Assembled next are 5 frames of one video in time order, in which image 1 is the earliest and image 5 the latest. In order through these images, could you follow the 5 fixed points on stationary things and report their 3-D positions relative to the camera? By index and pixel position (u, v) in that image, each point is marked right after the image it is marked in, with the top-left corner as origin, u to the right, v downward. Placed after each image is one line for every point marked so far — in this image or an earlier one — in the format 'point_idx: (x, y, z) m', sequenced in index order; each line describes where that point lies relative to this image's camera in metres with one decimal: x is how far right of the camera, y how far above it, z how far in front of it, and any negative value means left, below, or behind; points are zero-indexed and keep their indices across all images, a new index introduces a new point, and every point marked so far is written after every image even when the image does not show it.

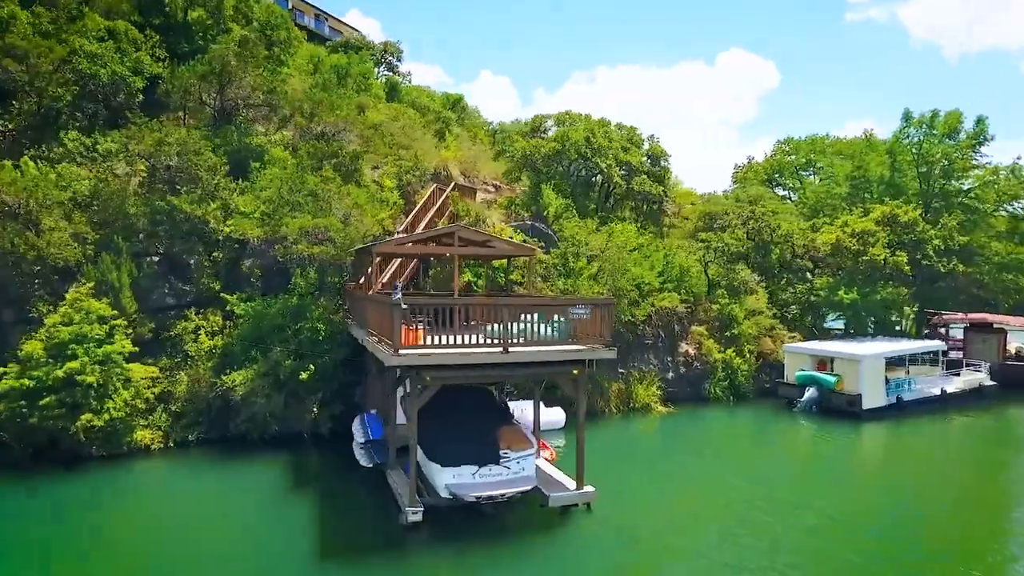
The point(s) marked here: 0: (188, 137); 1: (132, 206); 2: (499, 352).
0: (-9.3, +4.3, +17.9) m
1: (-9.8, +2.3, +16.3) m
2: (-0.3, -1.1, +10.3) m
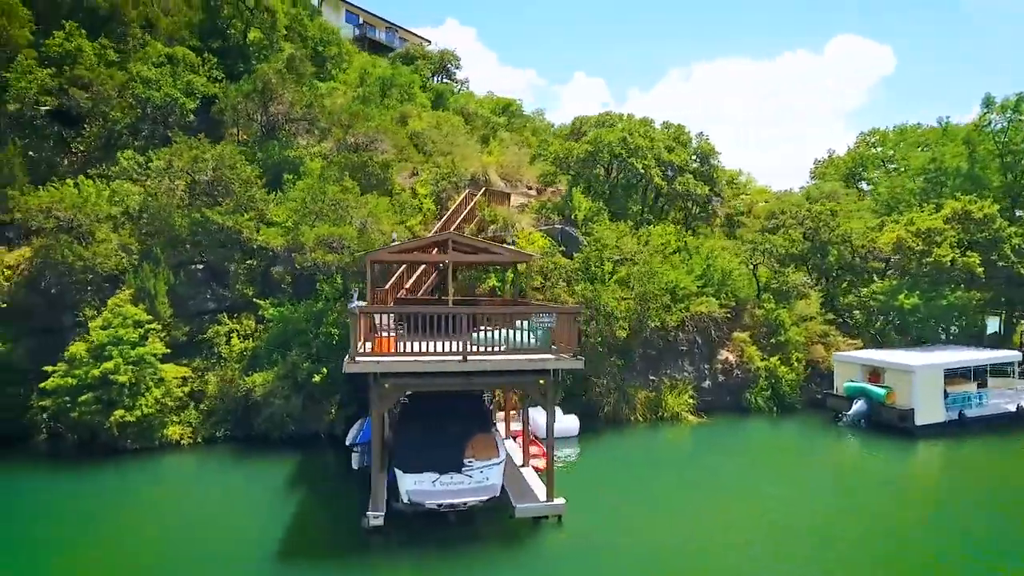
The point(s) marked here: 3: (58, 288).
0: (-8.7, +4.1, +19.2) m
1: (-9.4, +2.1, +17.7) m
2: (-0.9, -1.2, +10.3) m
3: (-11.9, 0.0, +16.7) m
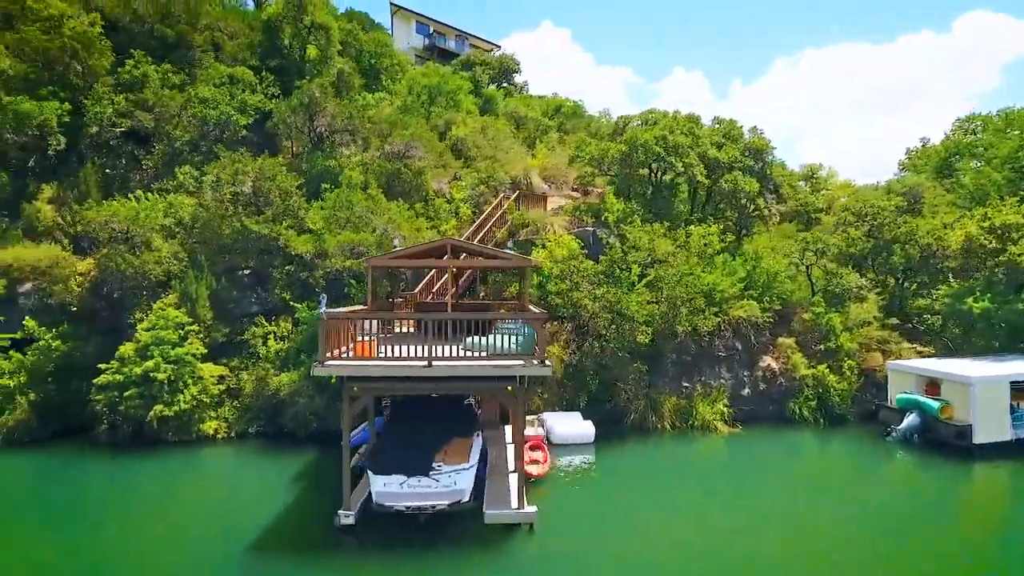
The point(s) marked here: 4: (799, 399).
0: (-7.9, +4.0, +20.4) m
1: (-8.8, +2.0, +19.0) m
2: (-1.5, -1.3, +10.4) m
3: (-11.4, -0.1, +18.4) m
4: (+8.9, -3.5, +19.7) m
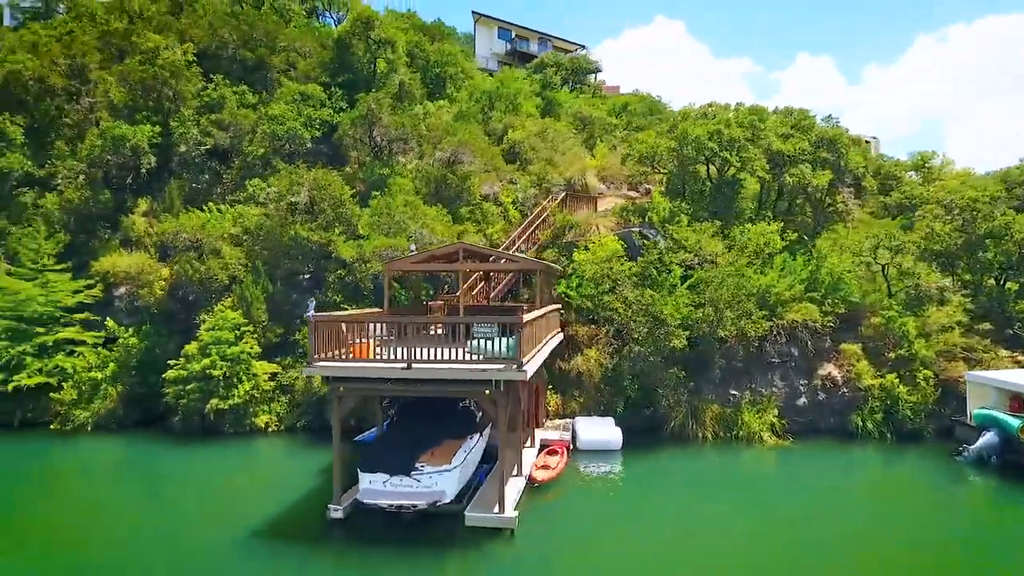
0: (-6.5, +3.9, +21.7) m
1: (-7.6, +1.9, +20.4) m
2: (-1.9, -1.4, +10.7) m
3: (-10.2, -0.3, +20.3) m
4: (+10.0, -3.5, +18.0) m
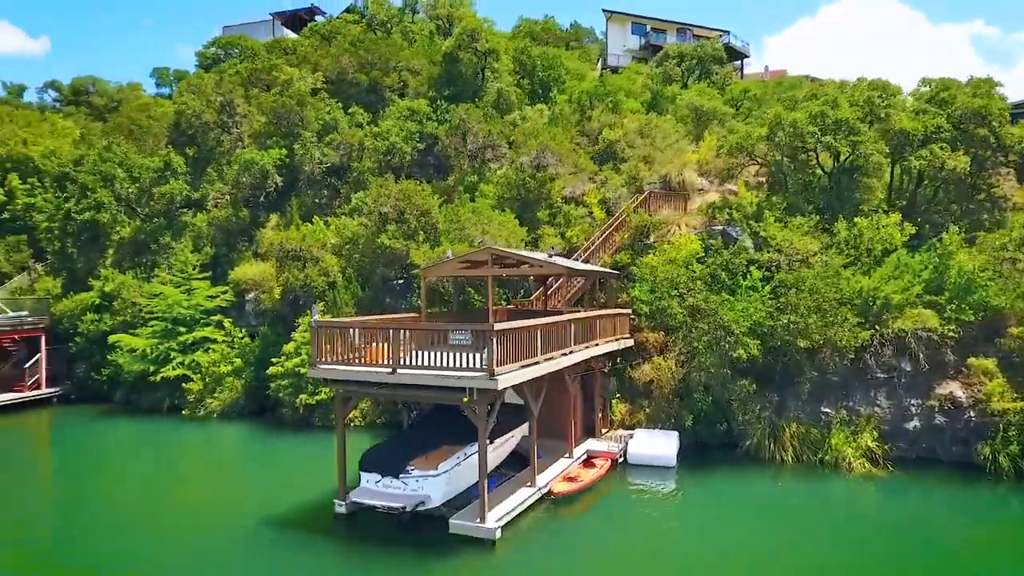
0: (-3.6, +3.7, +22.8) m
1: (-5.0, +1.7, +22.0) m
2: (-2.2, -1.5, +11.0) m
3: (-7.6, -0.5, +22.5) m
4: (+11.3, -3.6, +14.8) m
